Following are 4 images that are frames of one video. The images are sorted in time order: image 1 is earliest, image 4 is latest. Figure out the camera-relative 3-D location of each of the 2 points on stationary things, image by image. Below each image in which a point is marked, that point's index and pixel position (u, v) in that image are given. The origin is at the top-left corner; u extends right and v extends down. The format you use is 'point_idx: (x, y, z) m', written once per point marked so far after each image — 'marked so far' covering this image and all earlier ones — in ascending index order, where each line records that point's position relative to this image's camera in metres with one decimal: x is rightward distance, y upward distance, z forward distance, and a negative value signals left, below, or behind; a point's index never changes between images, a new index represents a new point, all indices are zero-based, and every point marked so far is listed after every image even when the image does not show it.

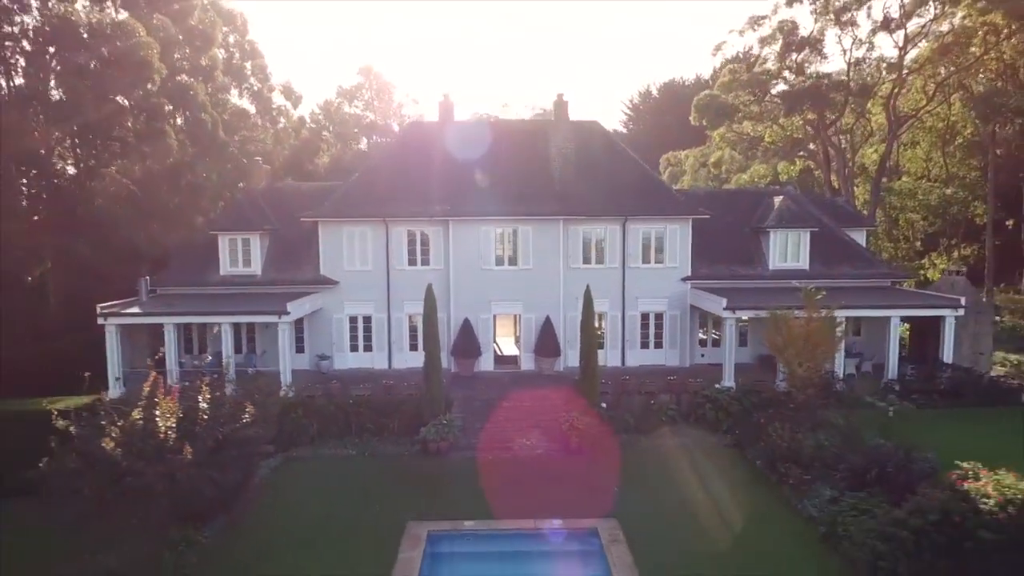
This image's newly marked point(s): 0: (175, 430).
0: (-5.8, -2.5, +13.4) m
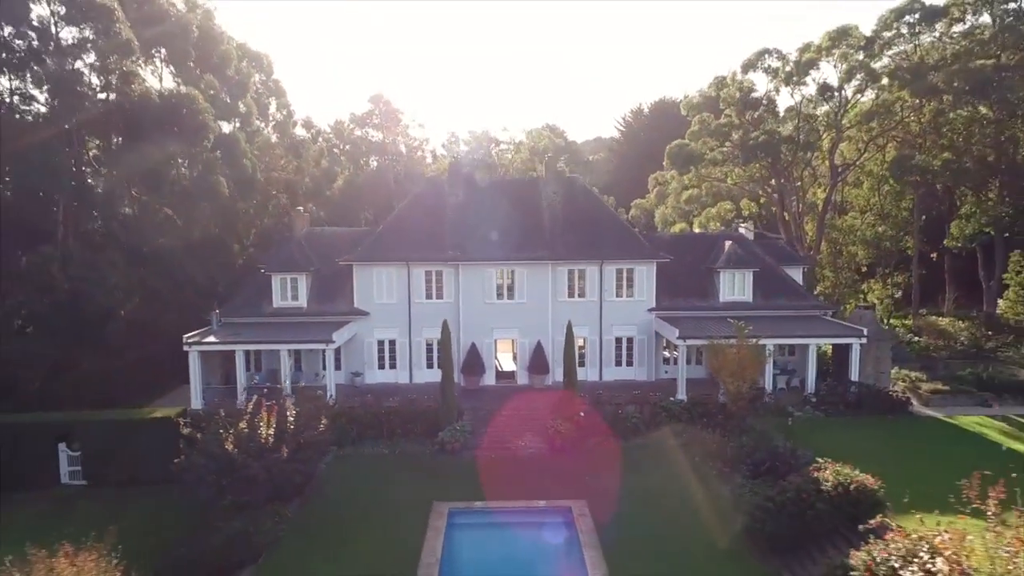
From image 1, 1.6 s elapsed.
0: (-5.8, -3.6, +18.8) m
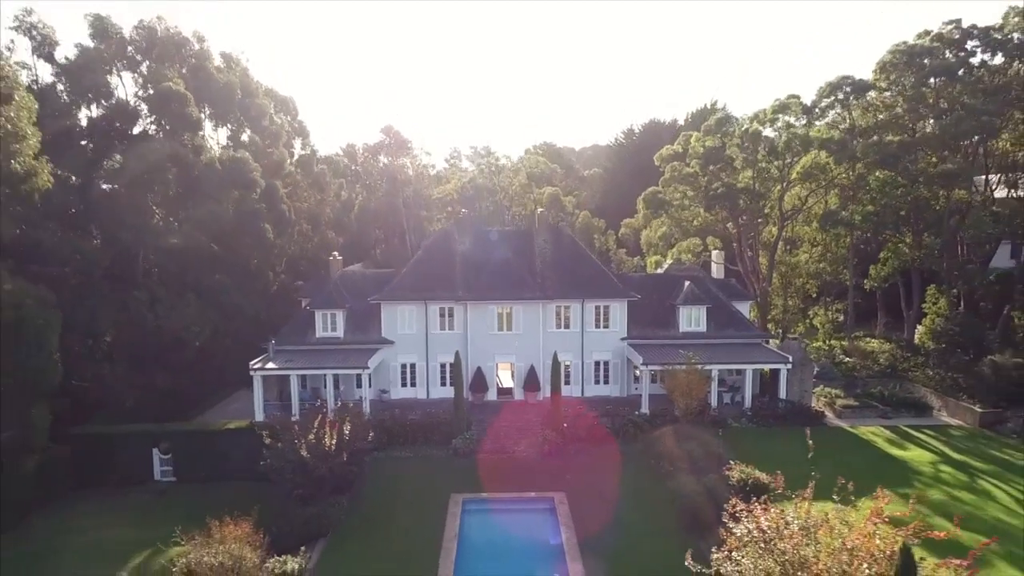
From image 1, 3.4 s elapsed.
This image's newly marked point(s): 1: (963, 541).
0: (-5.9, -5.2, +25.5) m
1: (+11.5, -6.5, +19.8) m
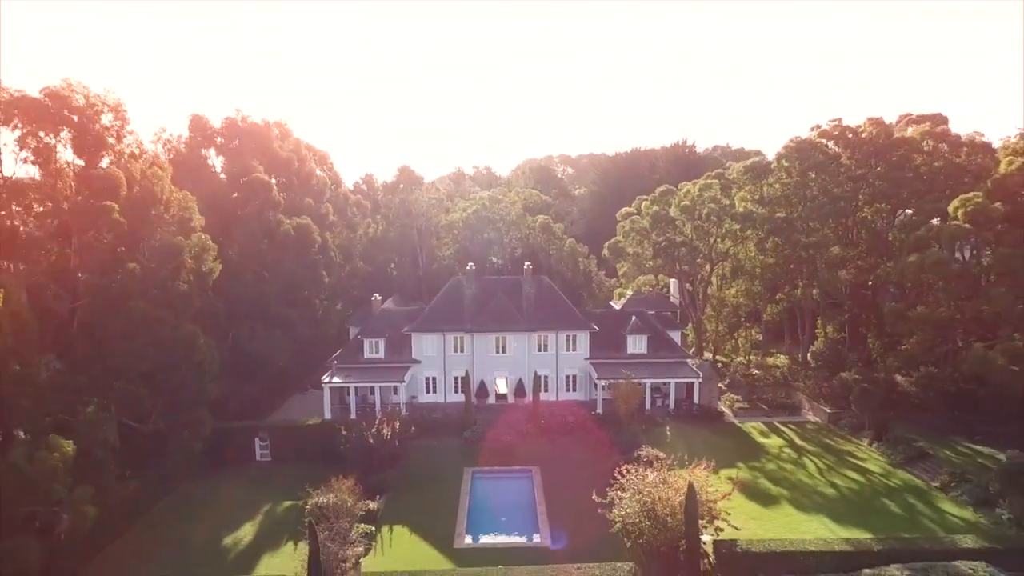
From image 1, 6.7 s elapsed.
0: (-6.3, -7.5, +39.1) m
1: (+11.1, -8.8, +33.5) m
